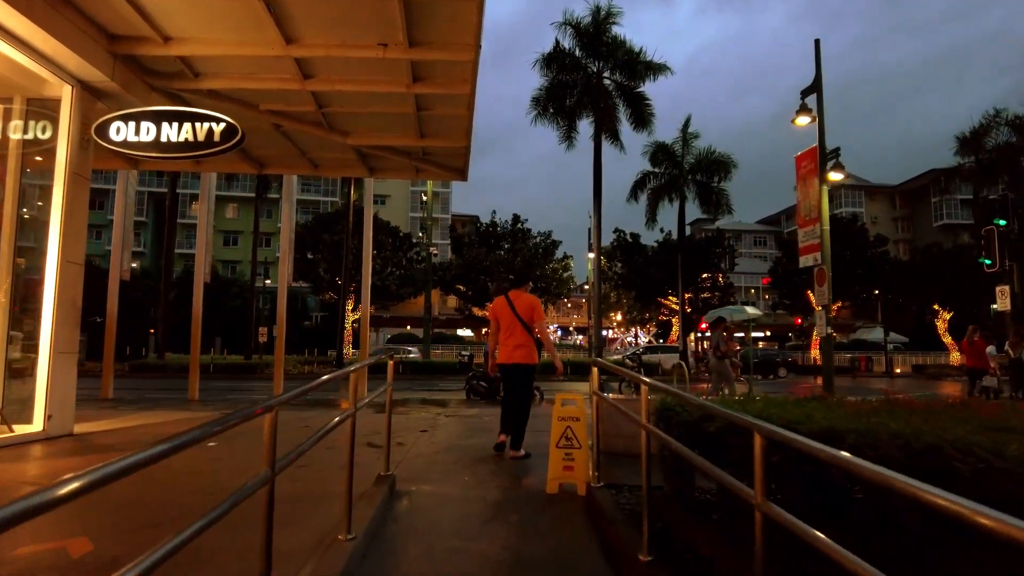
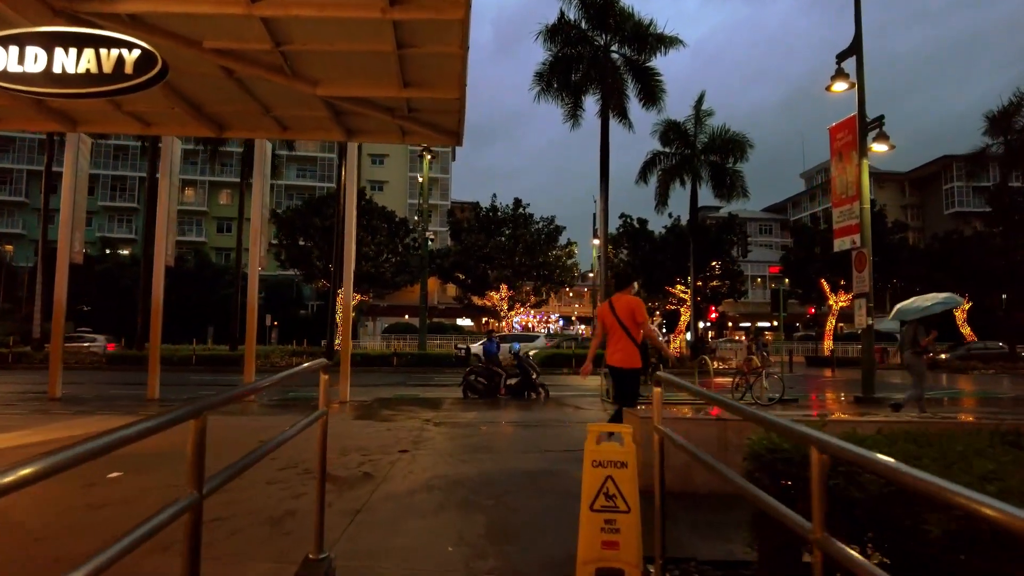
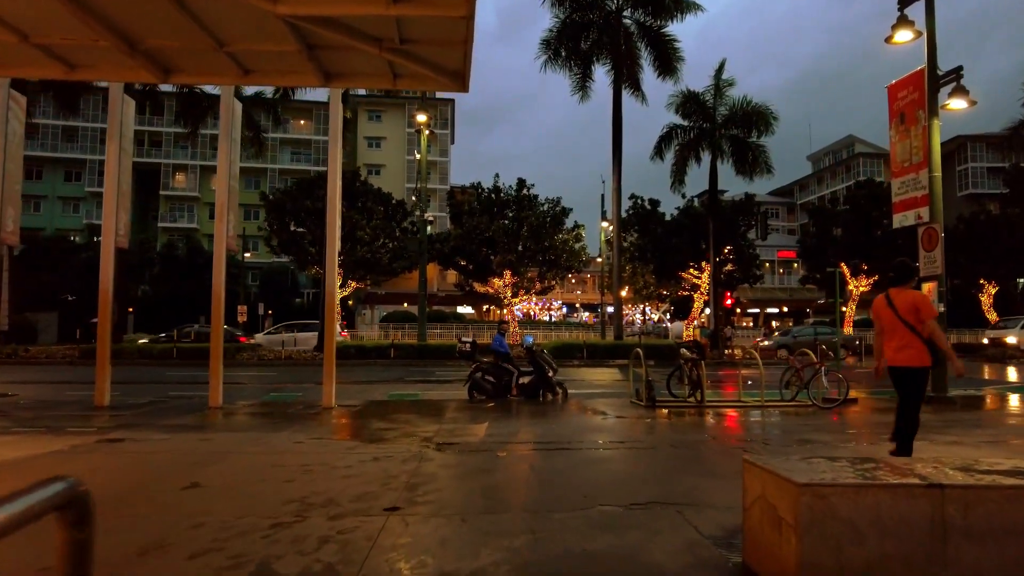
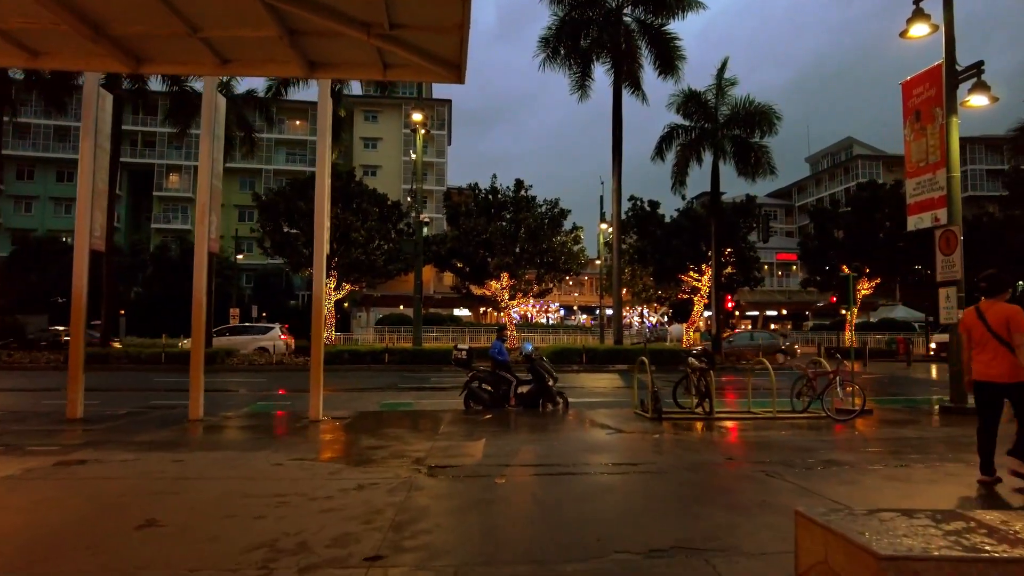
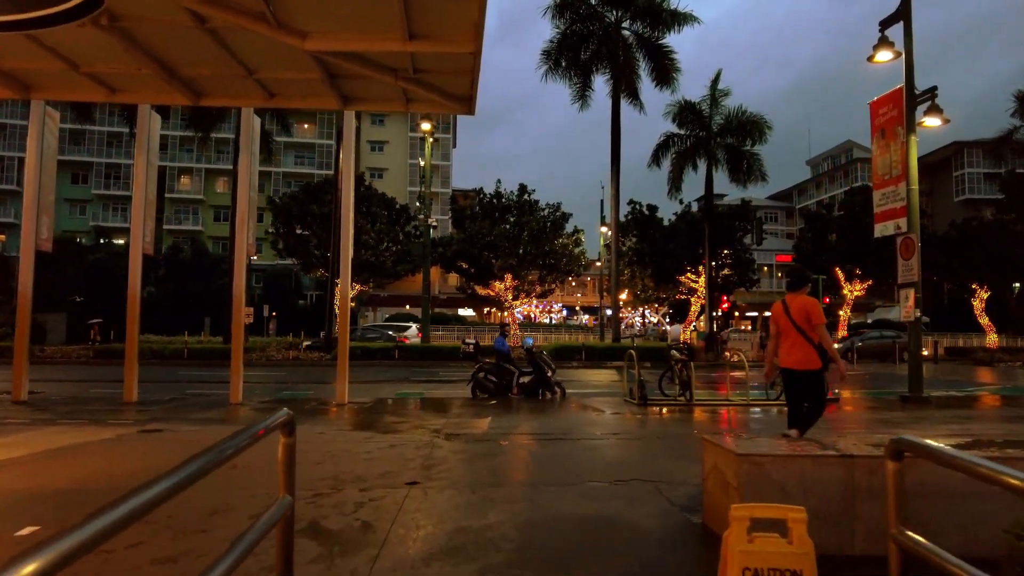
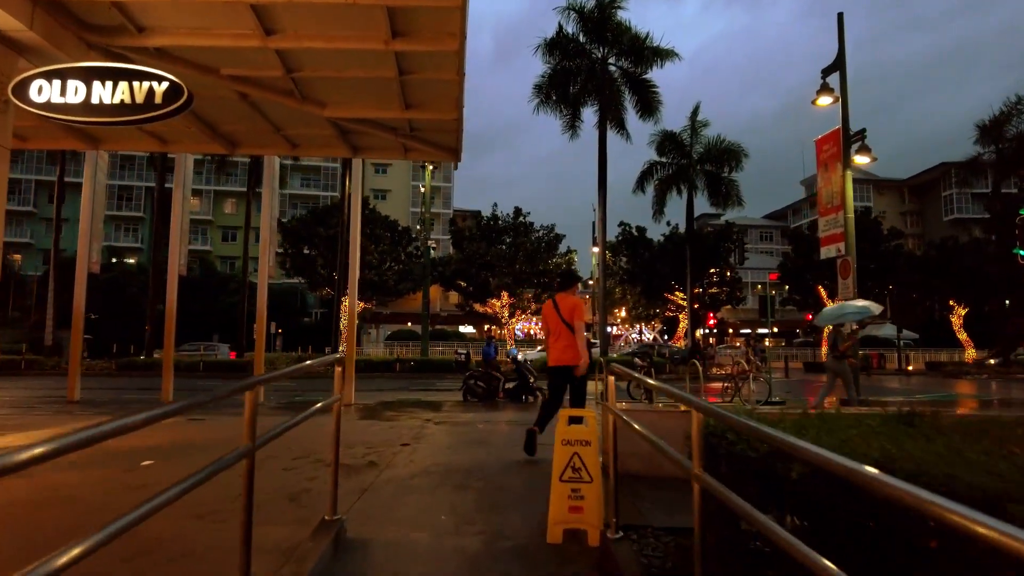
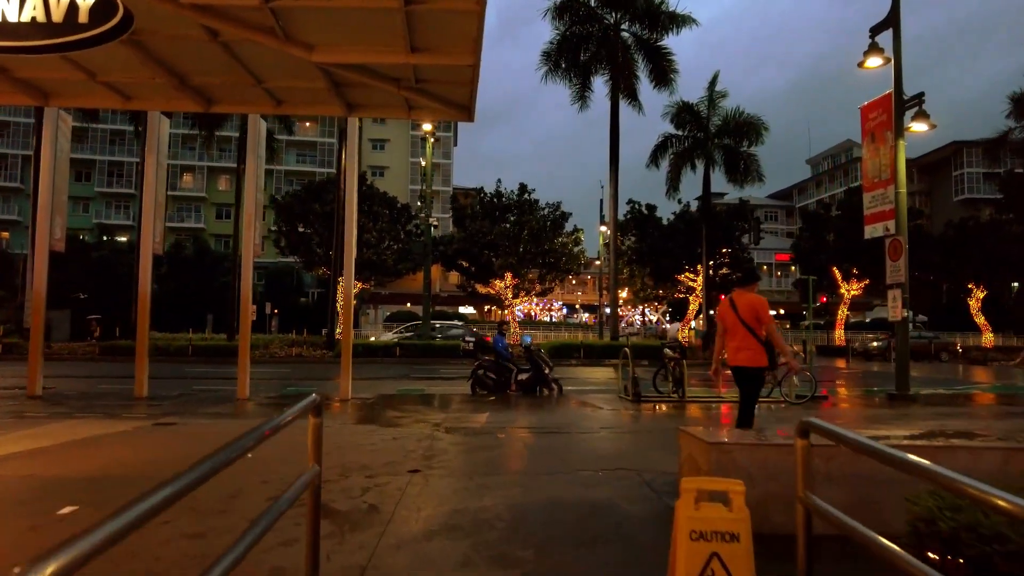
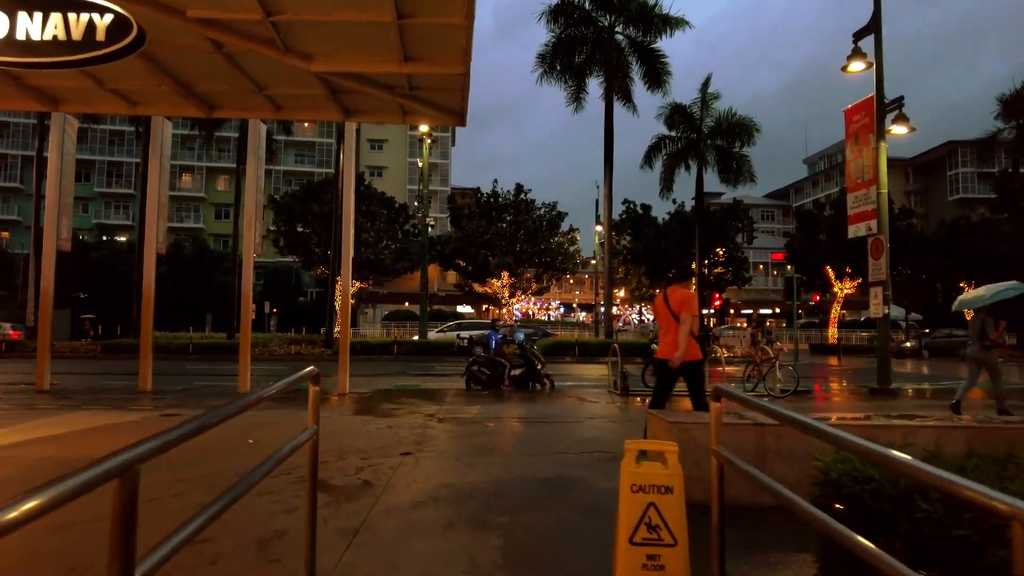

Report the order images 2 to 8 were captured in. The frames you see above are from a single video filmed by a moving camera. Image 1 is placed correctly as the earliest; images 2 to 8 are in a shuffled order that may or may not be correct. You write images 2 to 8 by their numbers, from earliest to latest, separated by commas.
6, 2, 8, 7, 5, 3, 4
